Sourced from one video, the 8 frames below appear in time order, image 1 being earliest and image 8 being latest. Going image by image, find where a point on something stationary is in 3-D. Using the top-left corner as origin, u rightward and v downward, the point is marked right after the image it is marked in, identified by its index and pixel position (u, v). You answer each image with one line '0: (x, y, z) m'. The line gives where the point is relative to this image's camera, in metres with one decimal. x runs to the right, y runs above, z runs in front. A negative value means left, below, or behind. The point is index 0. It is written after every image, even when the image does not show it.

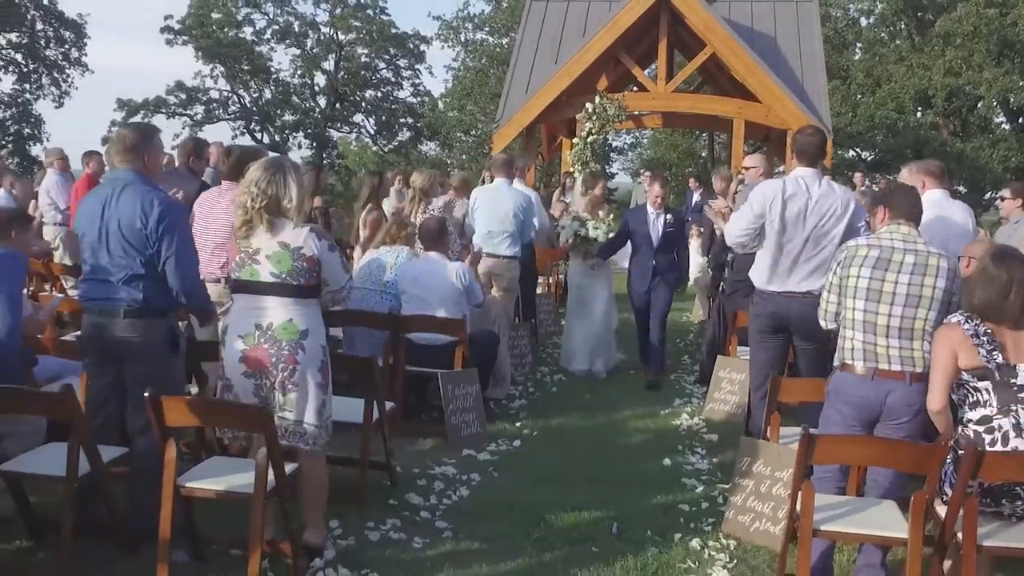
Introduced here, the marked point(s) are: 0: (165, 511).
0: (-1.3, -0.8, +3.7) m
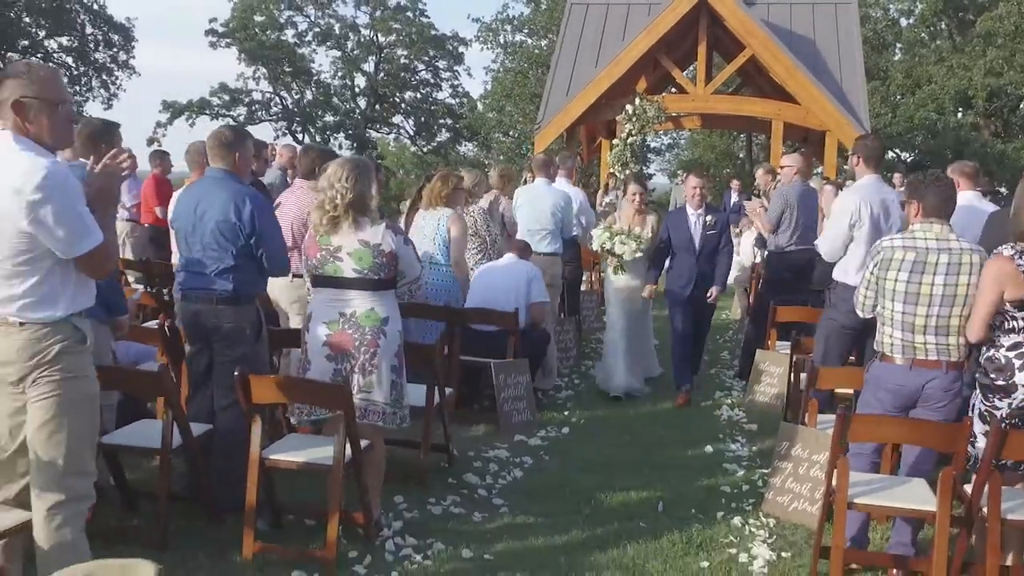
0: (-1.0, -0.8, +4.0) m
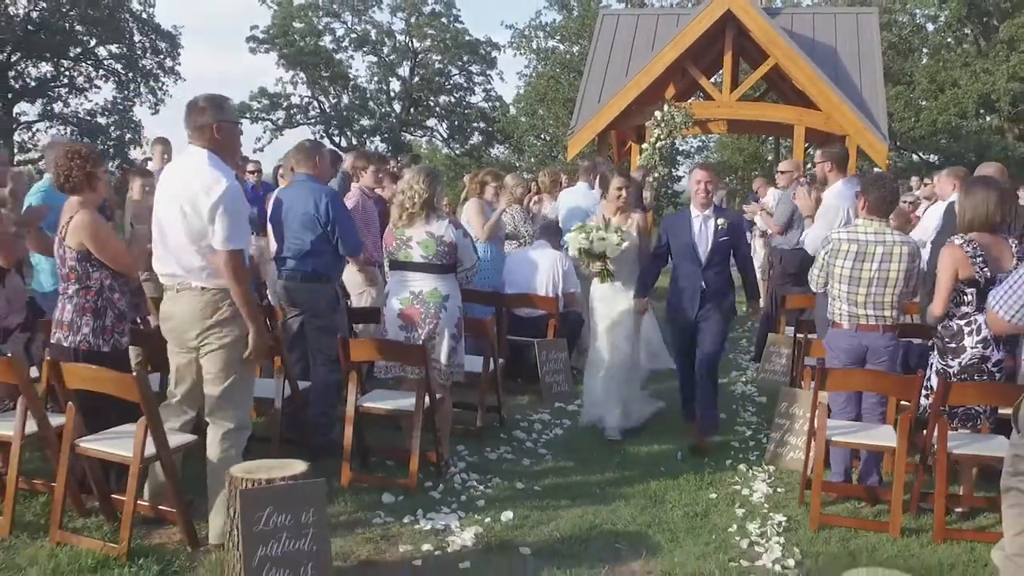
0: (-0.8, -0.7, +5.1) m
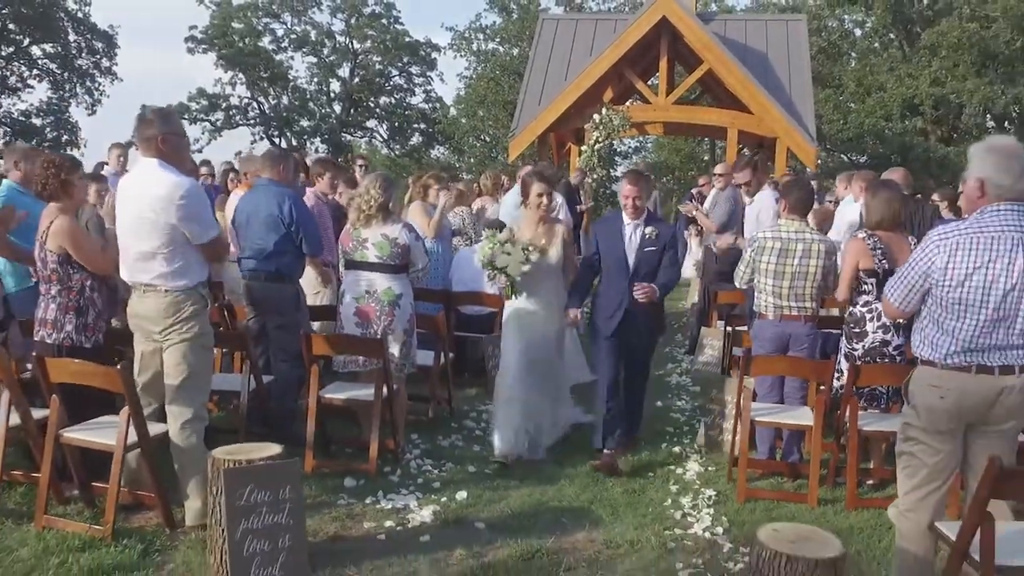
0: (-1.1, -0.7, +5.4) m
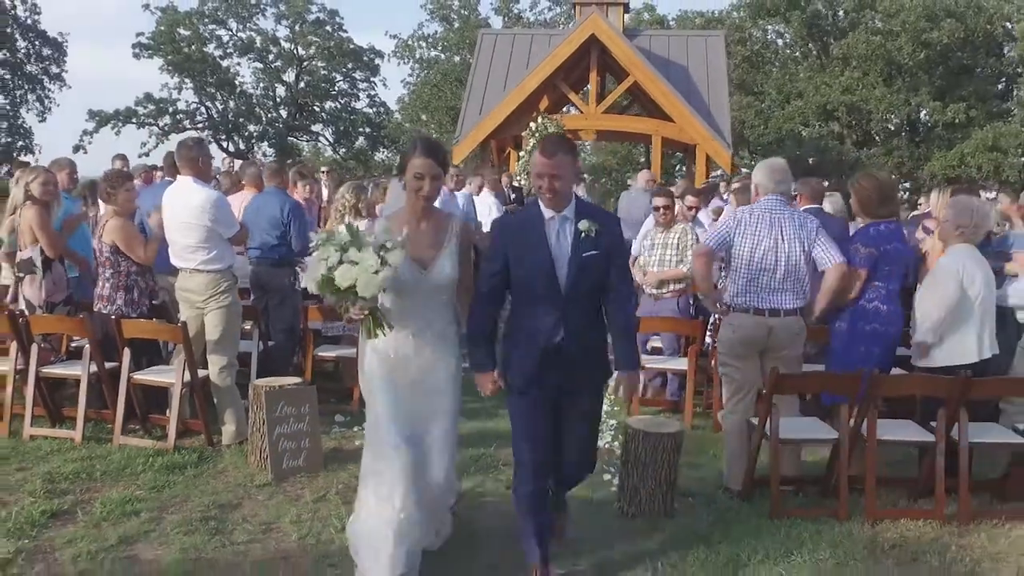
0: (-1.4, -0.6, +7.0) m
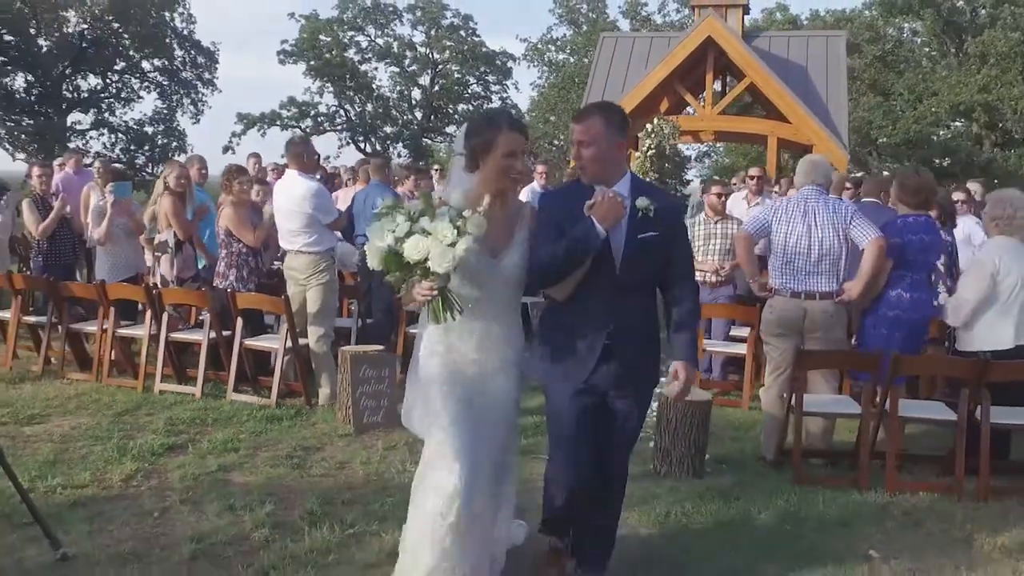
0: (-0.9, -0.4, +7.8) m
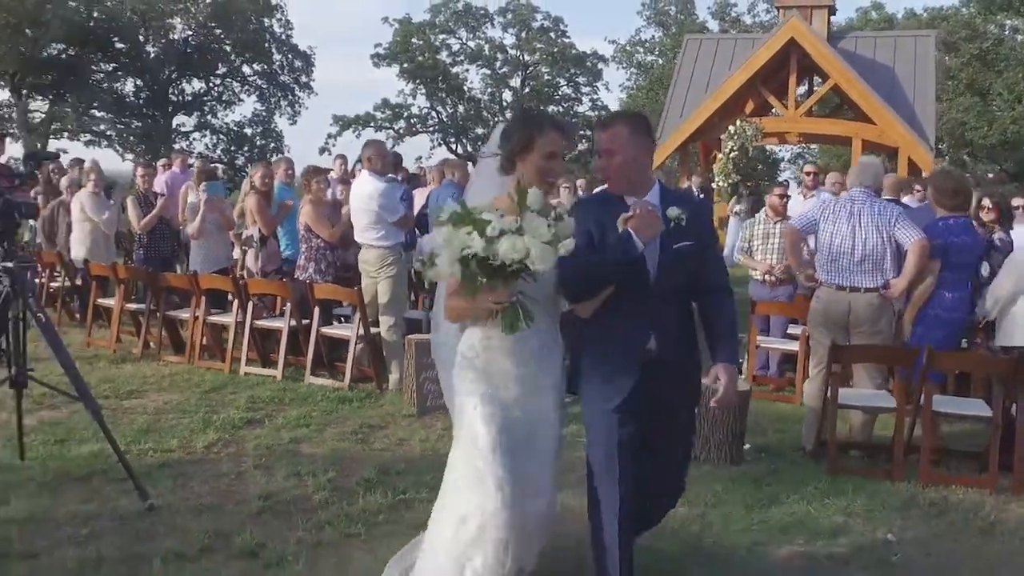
0: (-0.4, -0.4, +8.3) m
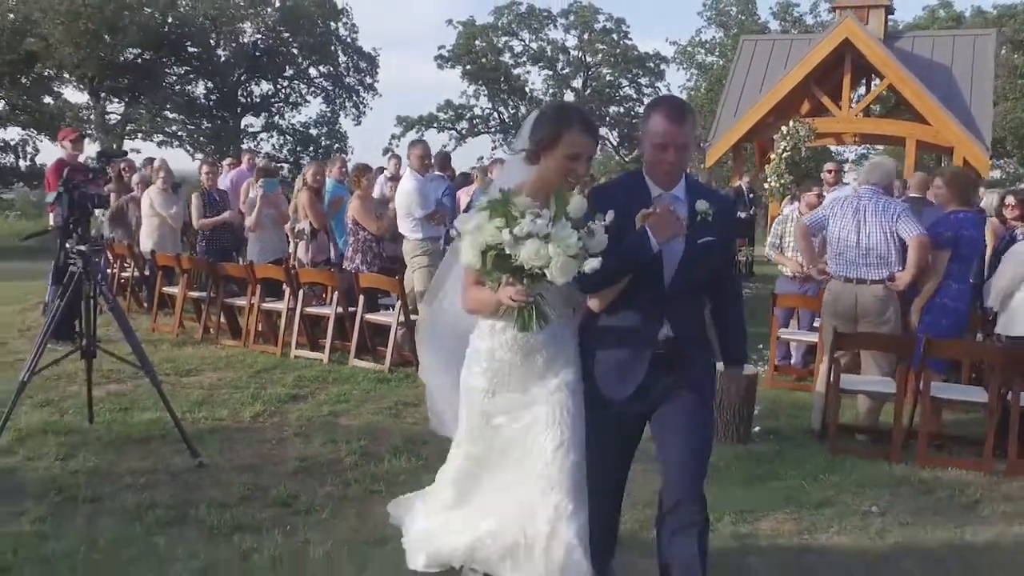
0: (-0.1, -0.3, +8.8) m
